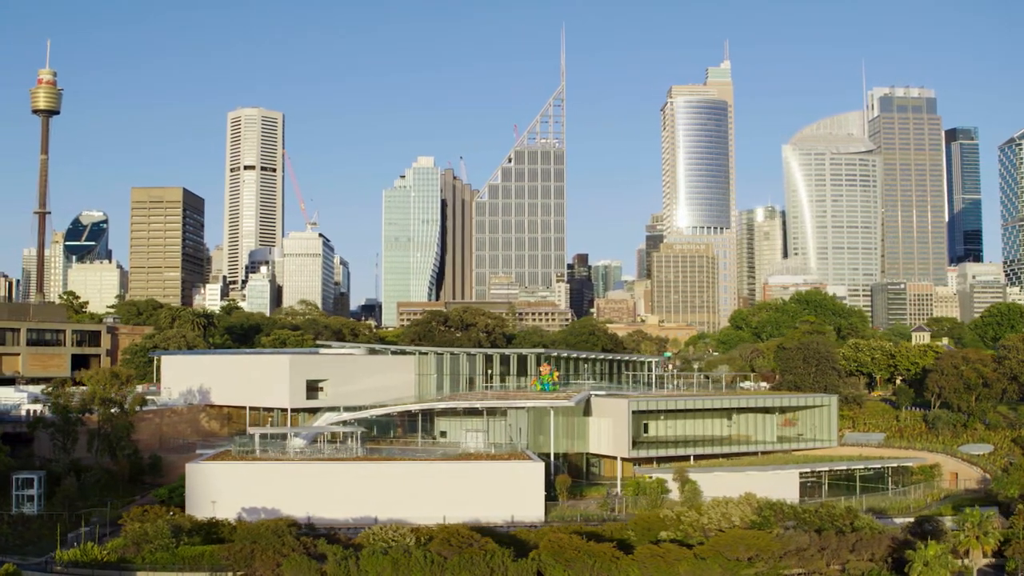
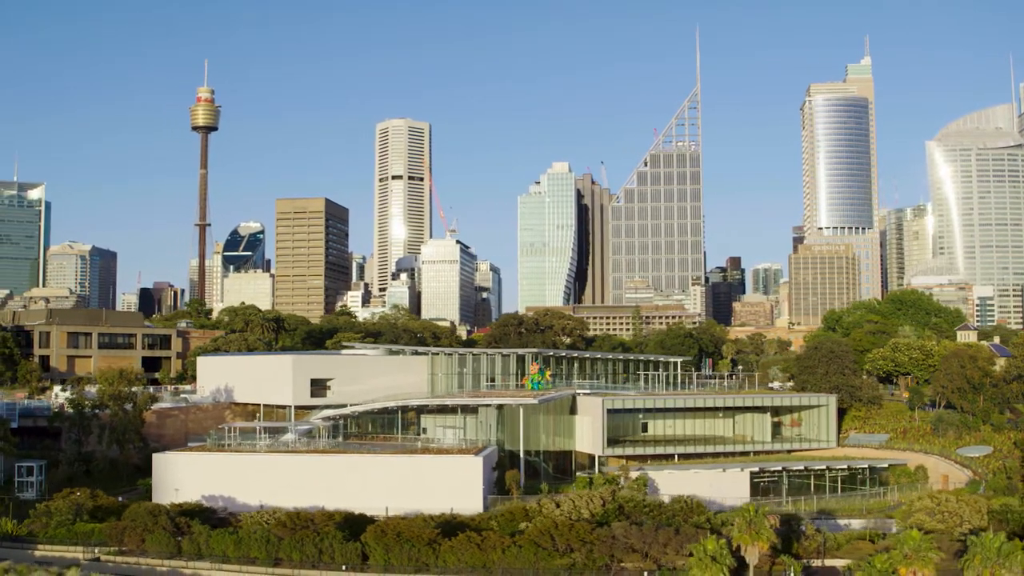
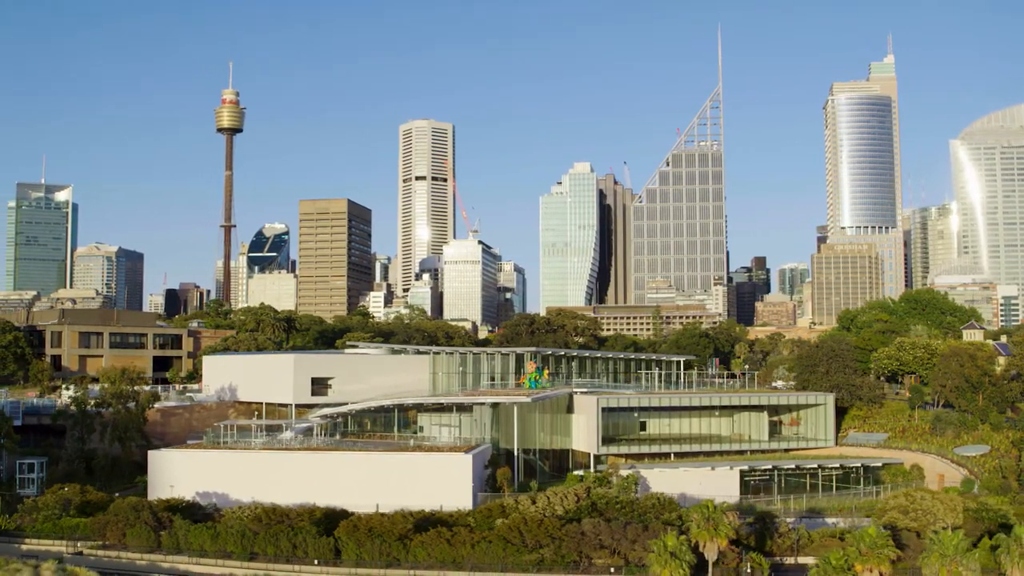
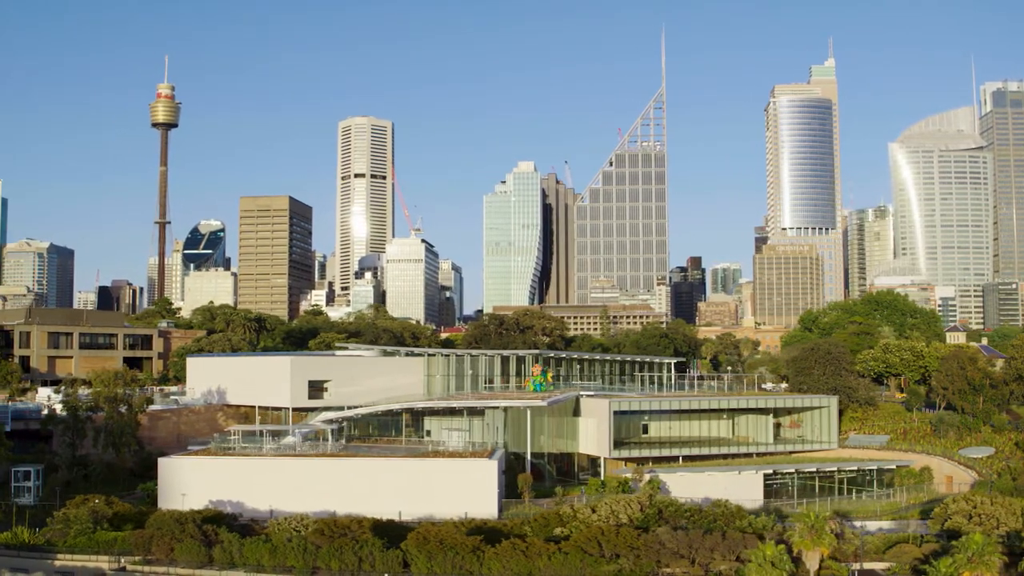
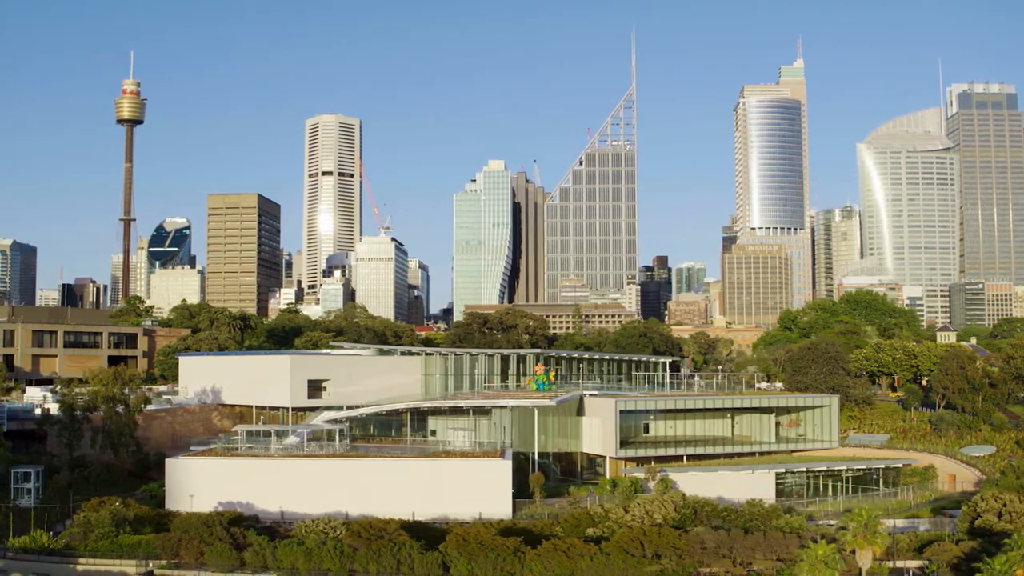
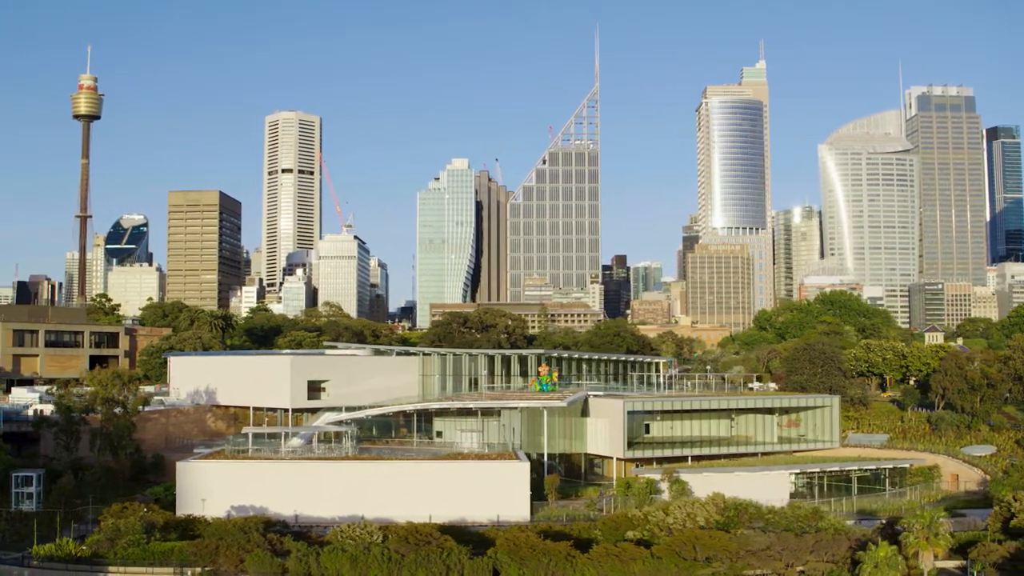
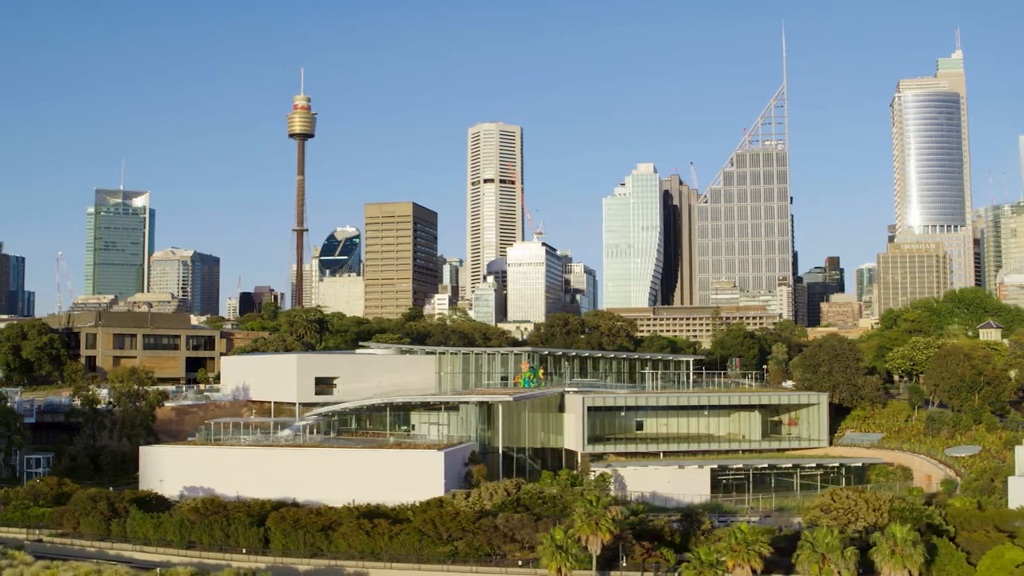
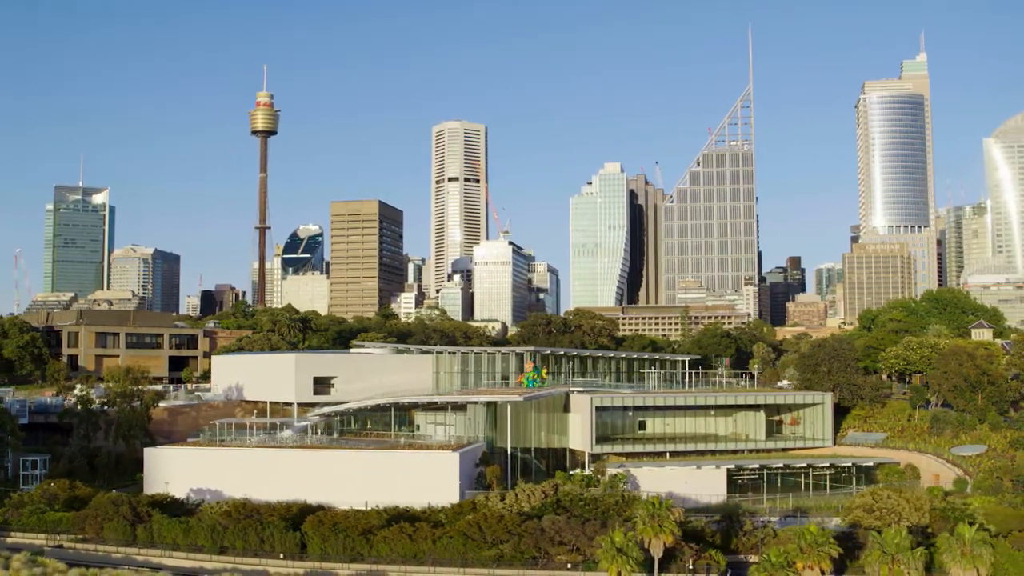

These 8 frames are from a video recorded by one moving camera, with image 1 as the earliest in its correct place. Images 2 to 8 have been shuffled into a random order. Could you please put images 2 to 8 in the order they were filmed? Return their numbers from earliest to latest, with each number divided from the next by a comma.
6, 5, 4, 2, 3, 8, 7
